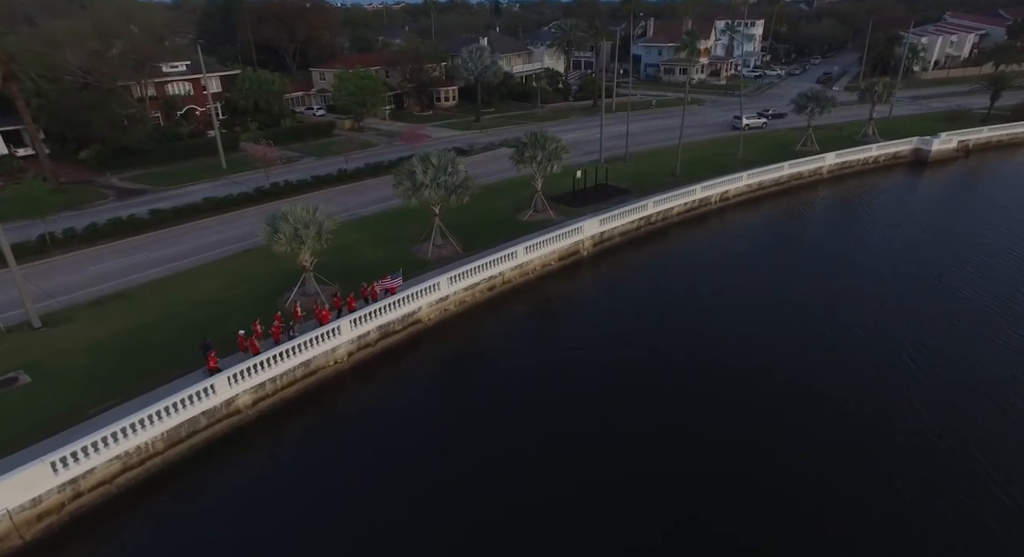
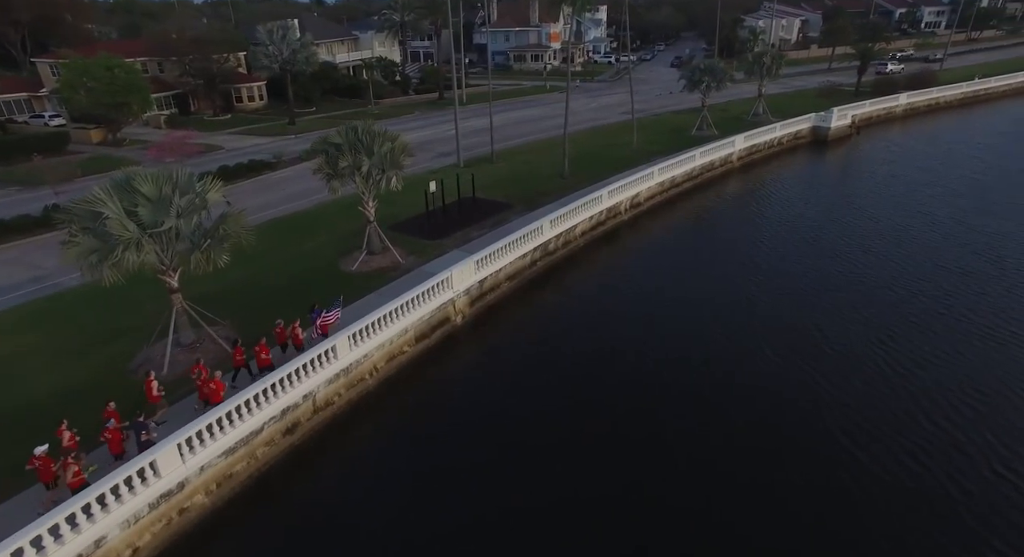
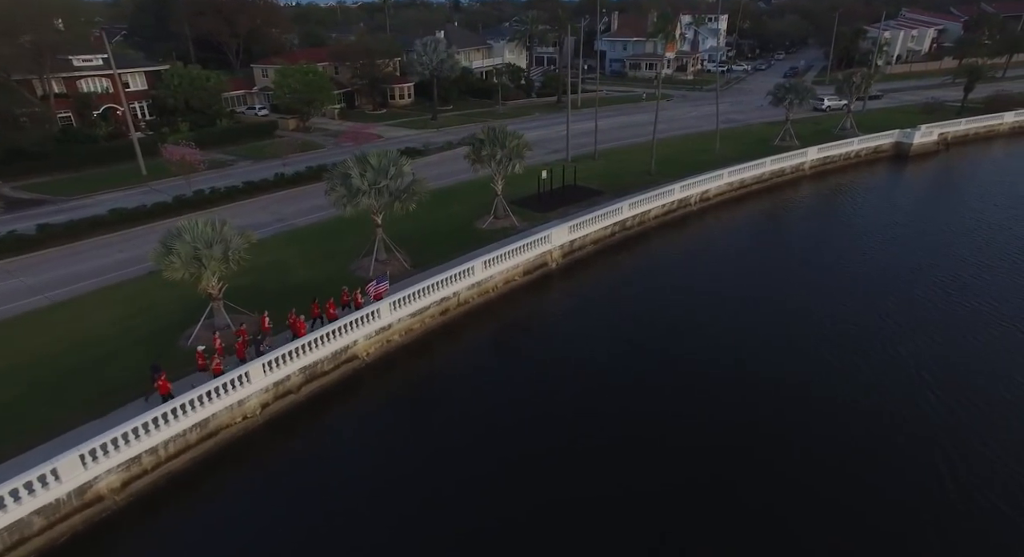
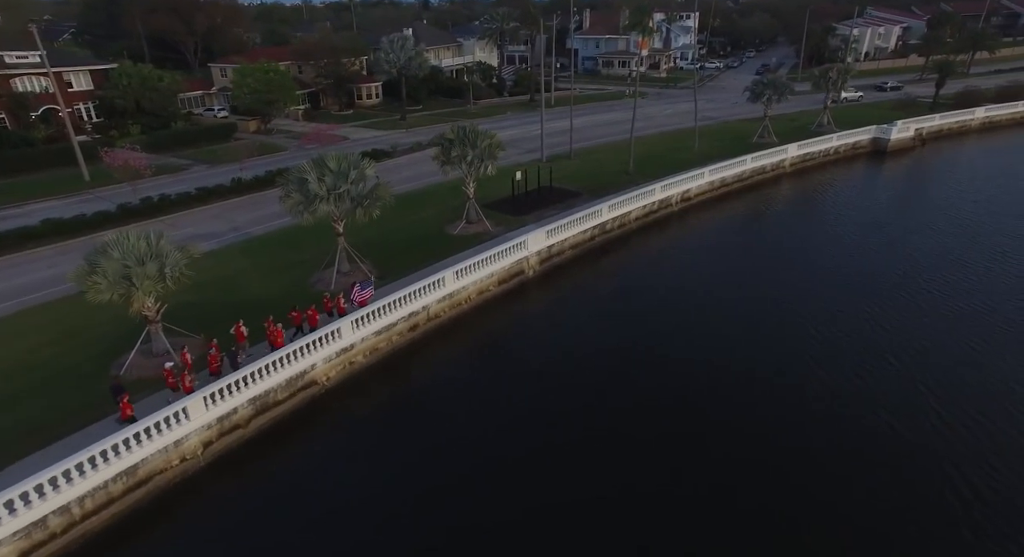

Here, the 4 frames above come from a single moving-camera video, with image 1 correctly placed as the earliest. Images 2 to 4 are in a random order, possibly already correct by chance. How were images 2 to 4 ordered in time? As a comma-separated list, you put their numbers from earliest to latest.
3, 4, 2
